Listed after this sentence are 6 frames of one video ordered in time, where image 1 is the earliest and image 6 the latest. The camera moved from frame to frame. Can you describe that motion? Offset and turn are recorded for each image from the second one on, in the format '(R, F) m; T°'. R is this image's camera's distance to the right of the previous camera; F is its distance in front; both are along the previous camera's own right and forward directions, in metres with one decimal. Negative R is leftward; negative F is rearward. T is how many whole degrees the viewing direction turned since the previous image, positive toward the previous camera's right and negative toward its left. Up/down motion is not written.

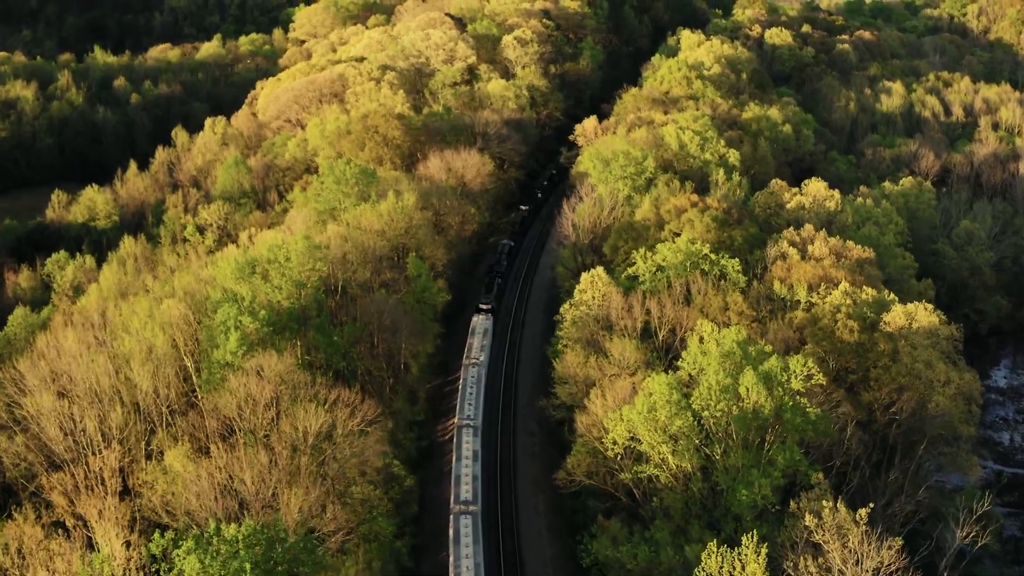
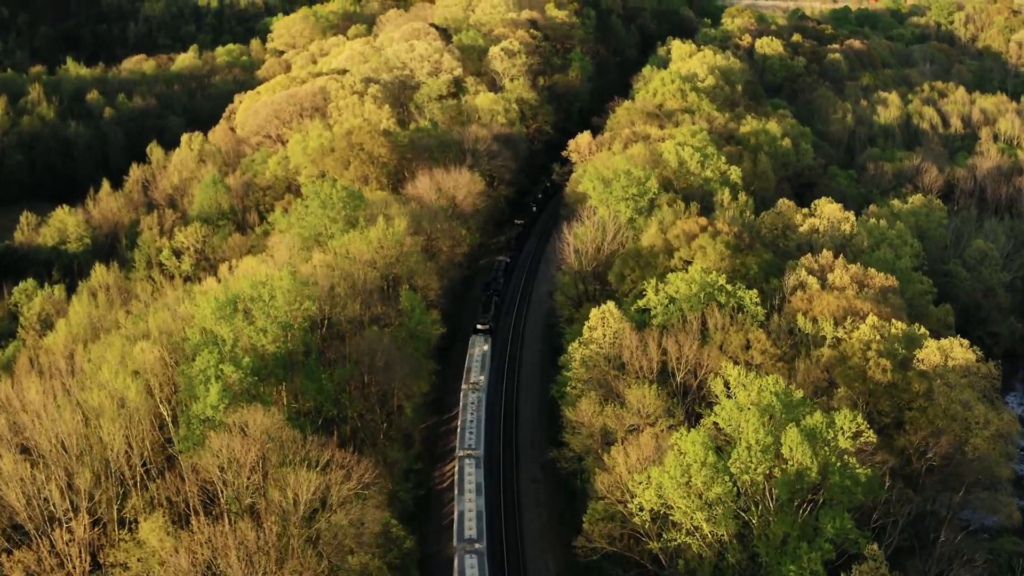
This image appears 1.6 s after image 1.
(-1.3, +3.6) m; +1°
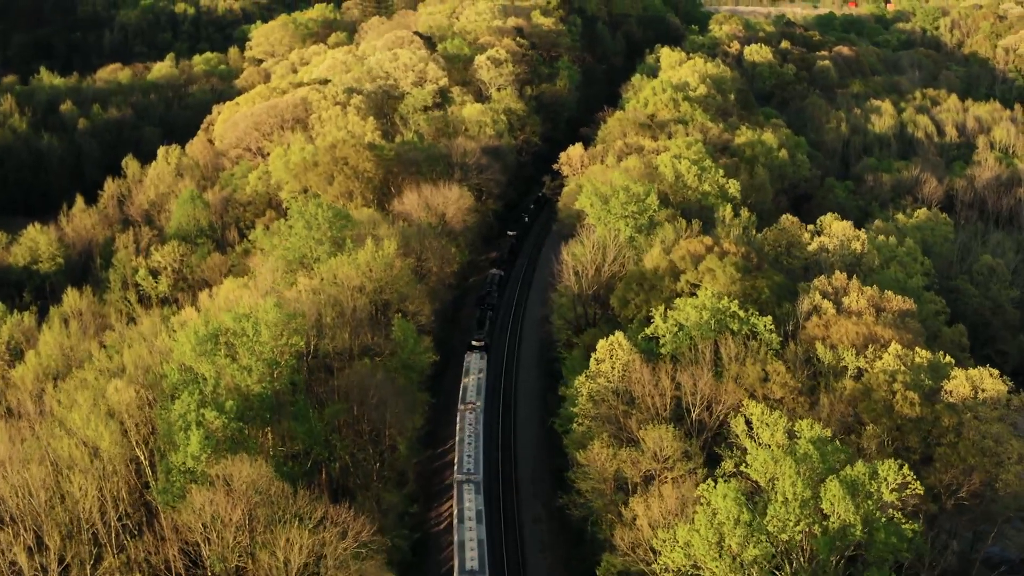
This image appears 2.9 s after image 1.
(-1.0, +2.8) m; +1°
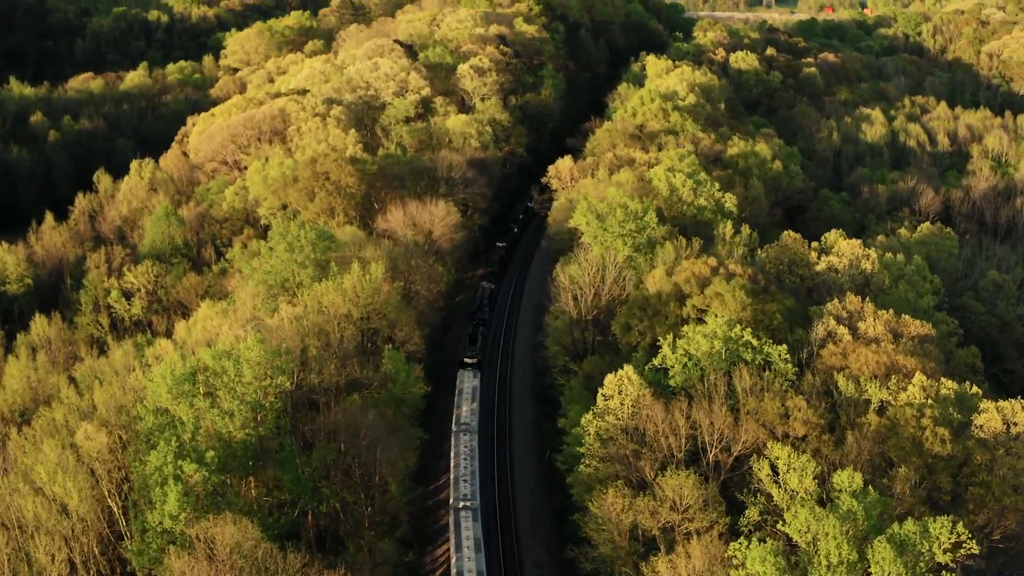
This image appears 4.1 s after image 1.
(-1.1, +2.9) m; +1°
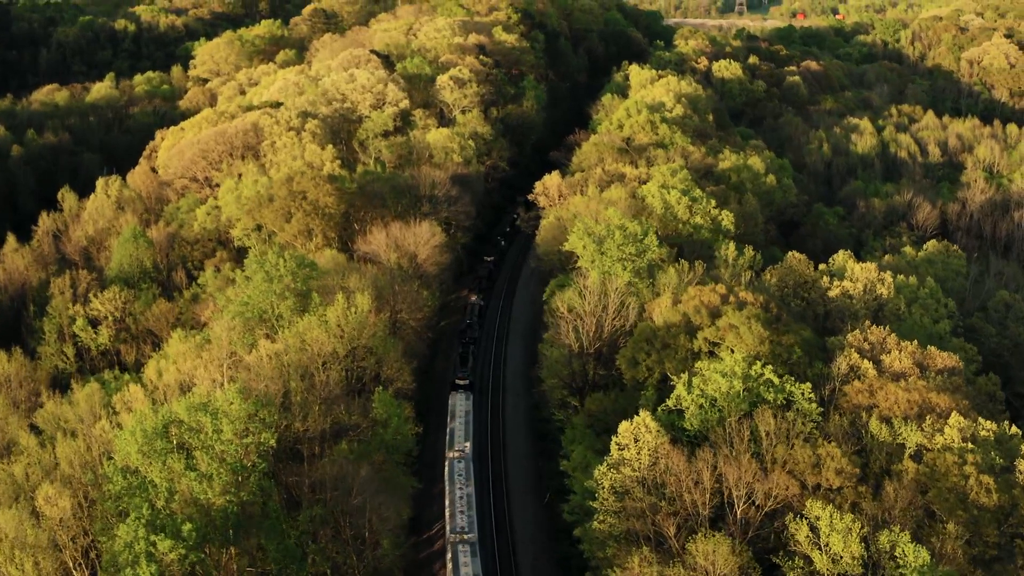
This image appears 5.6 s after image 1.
(-1.4, +3.4) m; +2°
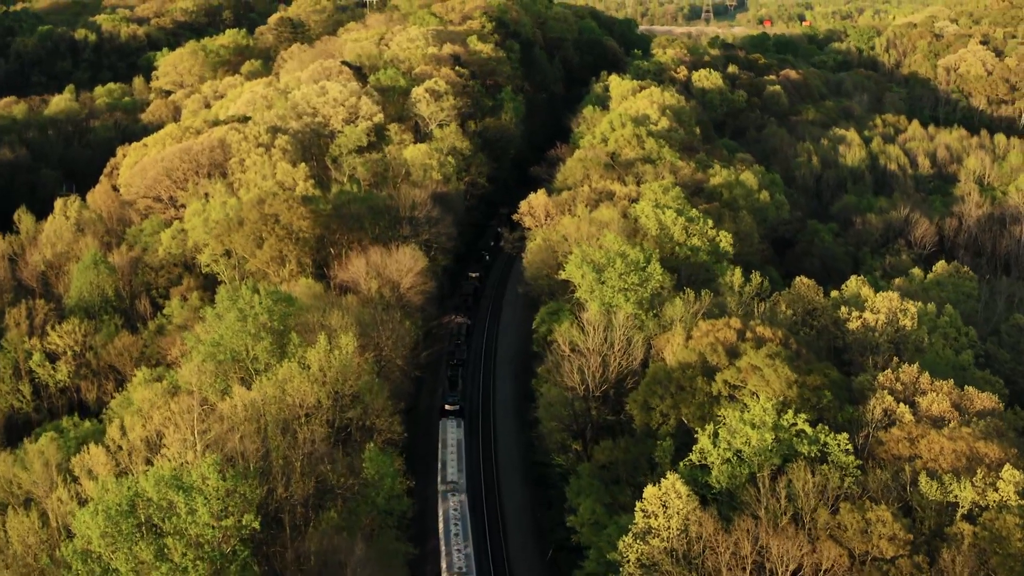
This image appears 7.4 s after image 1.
(-1.7, +4.0) m; +2°
